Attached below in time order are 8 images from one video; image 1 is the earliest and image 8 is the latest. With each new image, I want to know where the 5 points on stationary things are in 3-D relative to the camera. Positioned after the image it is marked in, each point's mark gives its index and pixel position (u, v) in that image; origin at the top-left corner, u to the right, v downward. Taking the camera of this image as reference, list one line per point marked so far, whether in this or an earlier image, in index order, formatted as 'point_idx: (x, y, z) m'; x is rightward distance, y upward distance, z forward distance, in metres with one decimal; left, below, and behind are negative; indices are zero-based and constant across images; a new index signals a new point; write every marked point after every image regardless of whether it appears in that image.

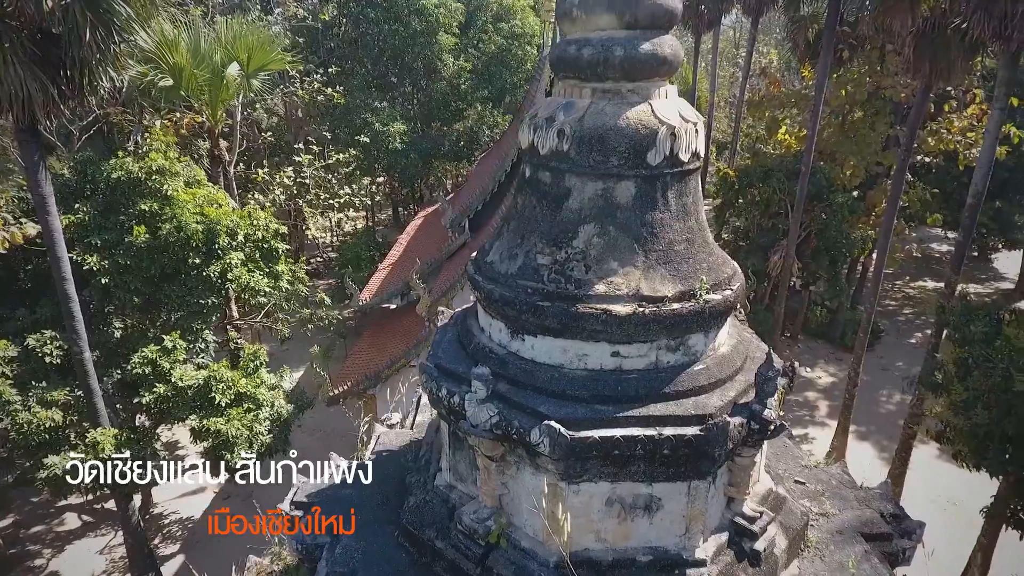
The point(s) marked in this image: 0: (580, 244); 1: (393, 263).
0: (+0.3, +0.2, +3.1) m
1: (-3.0, +0.7, +16.0) m
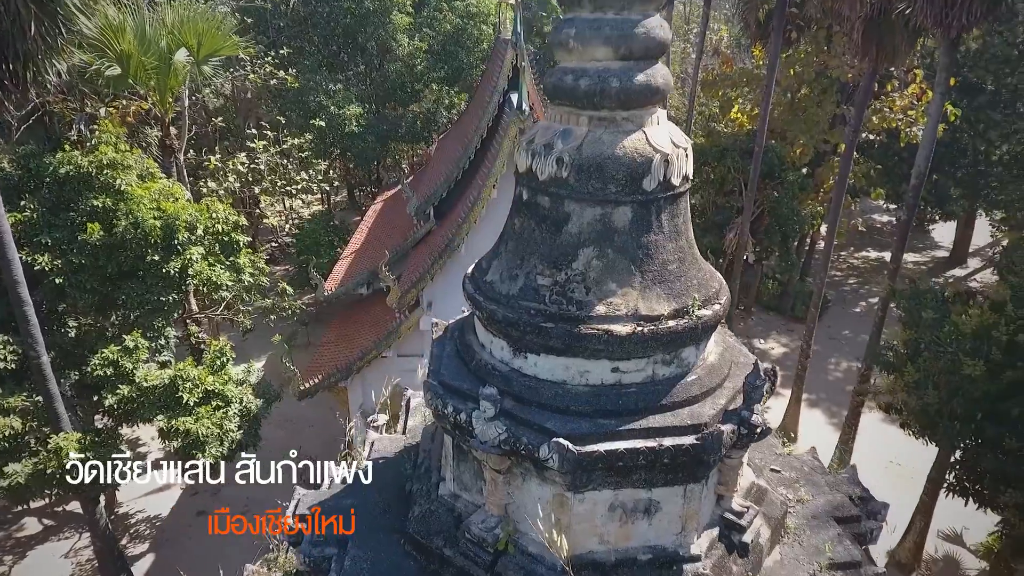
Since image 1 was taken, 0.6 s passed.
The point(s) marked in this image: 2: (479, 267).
0: (+0.3, +0.1, +3.3) m
1: (-3.9, +0.9, +15.9) m
2: (-0.2, +0.1, +3.8) m
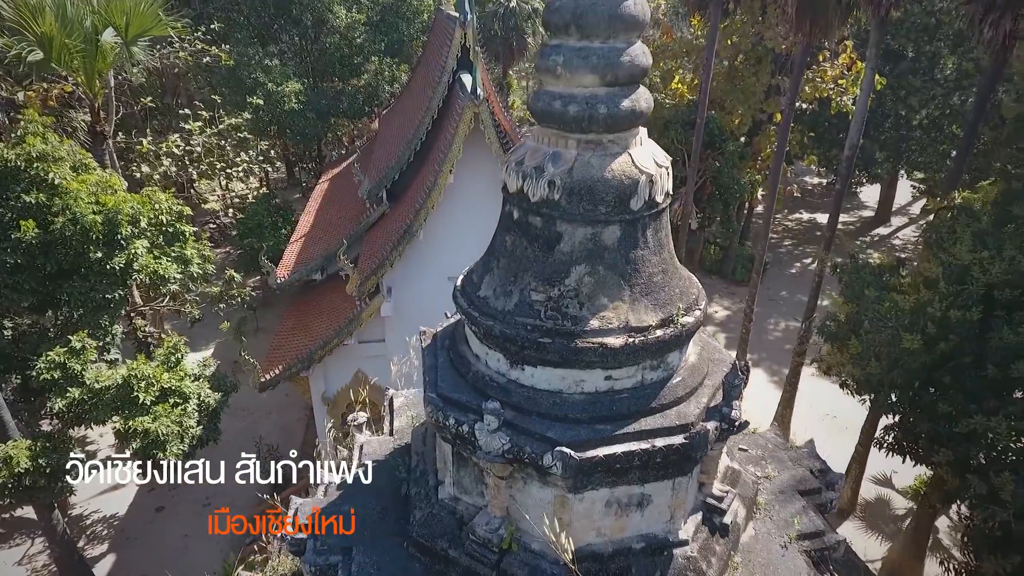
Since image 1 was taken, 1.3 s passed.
0: (+0.3, 0.0, +3.4) m
1: (-5.0, +1.3, +15.6) m
2: (-0.3, 0.0, +3.9) m
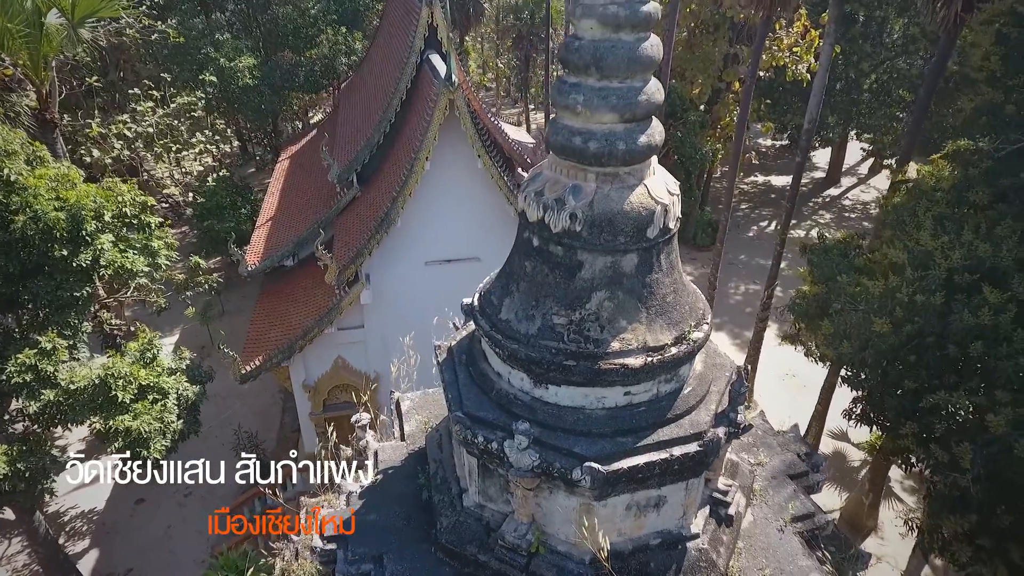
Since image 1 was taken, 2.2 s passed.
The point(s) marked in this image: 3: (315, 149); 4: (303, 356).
0: (+0.5, -0.1, +3.6) m
1: (-5.7, +1.7, +15.3) m
2: (-0.1, -0.1, +4.1) m
3: (-5.4, +3.7, +18.0) m
4: (-3.8, -1.3, +11.8) m
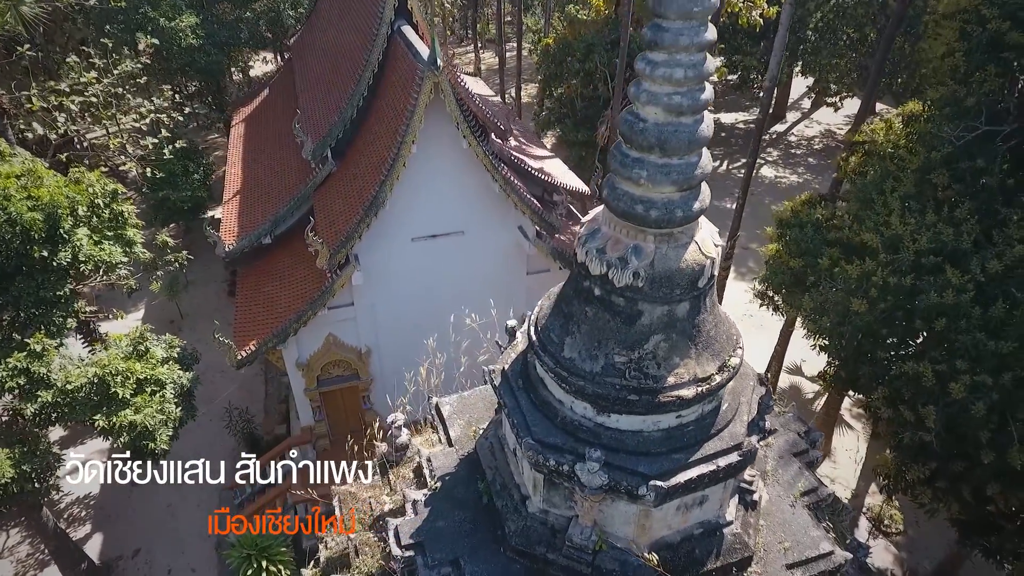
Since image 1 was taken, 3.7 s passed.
0: (+0.9, -0.4, +4.2) m
1: (-6.3, +2.2, +15.0) m
2: (+0.3, -0.4, +4.5) m
3: (-6.3, +4.6, +17.5) m
4: (-4.0, -0.9, +12.1) m
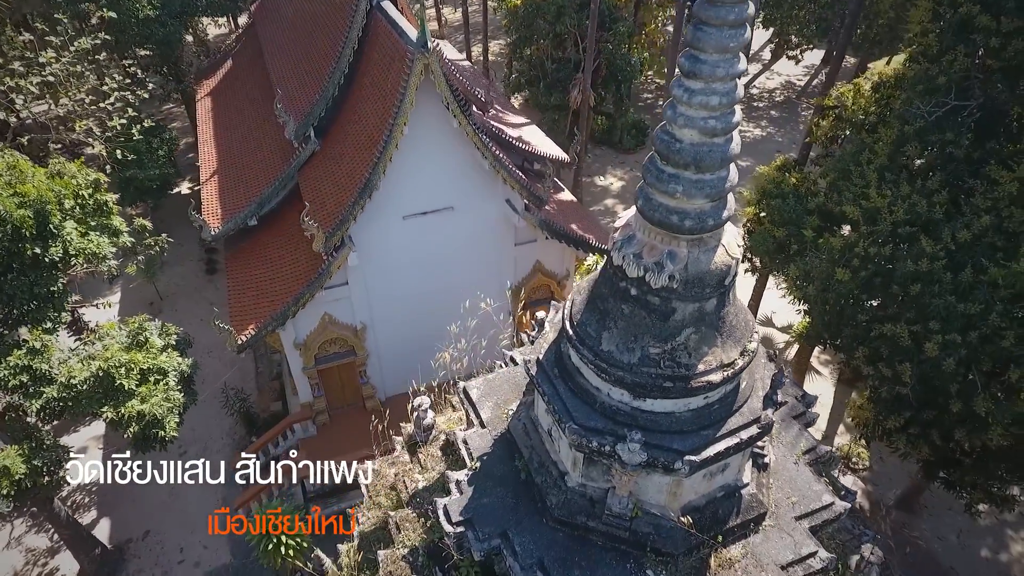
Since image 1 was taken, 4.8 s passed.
0: (+1.2, -0.4, +4.6) m
1: (-6.8, +2.6, +14.9) m
2: (+0.6, -0.3, +5.0) m
3: (-7.0, +5.2, +17.1) m
4: (-4.1, -0.6, +12.3) m
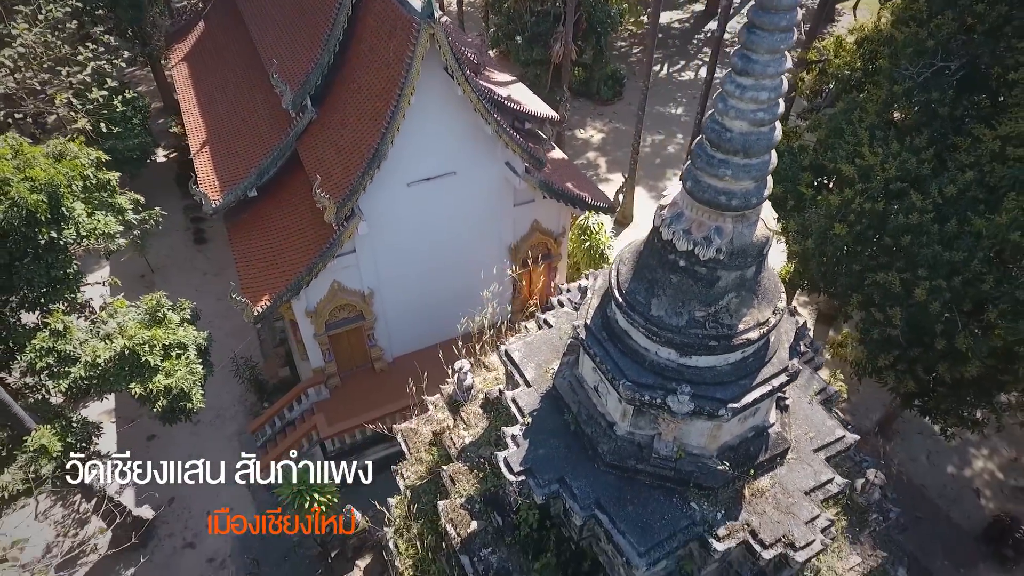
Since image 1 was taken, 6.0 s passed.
0: (+1.7, -0.1, +5.2) m
1: (-6.9, +3.3, +14.8) m
2: (+1.0, -0.1, +5.5) m
3: (-7.4, +6.0, +16.8) m
4: (-4.0, 0.0, +12.6) m
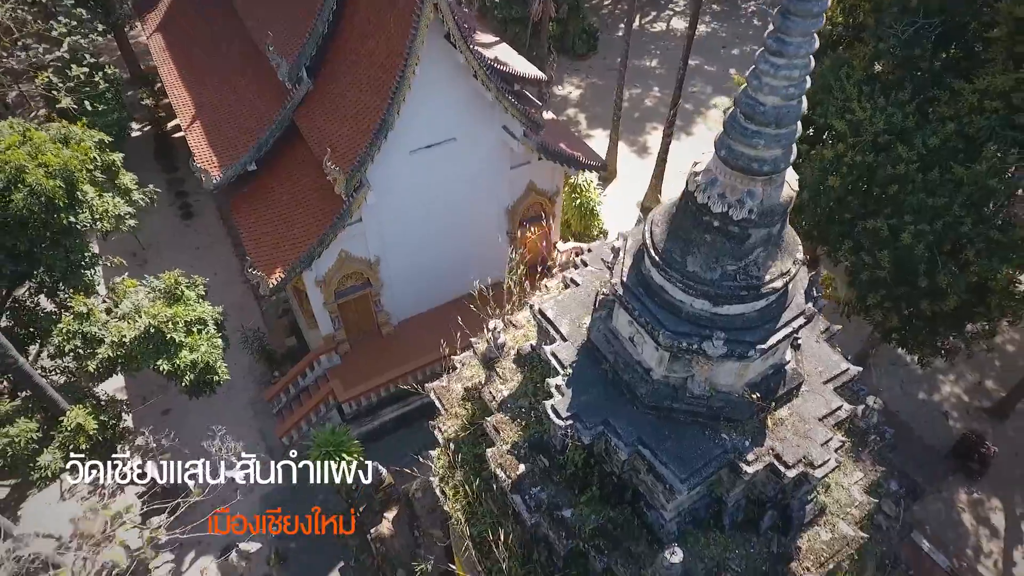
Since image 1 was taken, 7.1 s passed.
0: (+2.2, +0.3, +5.9) m
1: (-7.1, +3.9, +14.8) m
2: (+1.5, +0.3, +6.2) m
3: (-7.8, +6.6, +16.6) m
4: (-3.9, +0.6, +12.9) m
